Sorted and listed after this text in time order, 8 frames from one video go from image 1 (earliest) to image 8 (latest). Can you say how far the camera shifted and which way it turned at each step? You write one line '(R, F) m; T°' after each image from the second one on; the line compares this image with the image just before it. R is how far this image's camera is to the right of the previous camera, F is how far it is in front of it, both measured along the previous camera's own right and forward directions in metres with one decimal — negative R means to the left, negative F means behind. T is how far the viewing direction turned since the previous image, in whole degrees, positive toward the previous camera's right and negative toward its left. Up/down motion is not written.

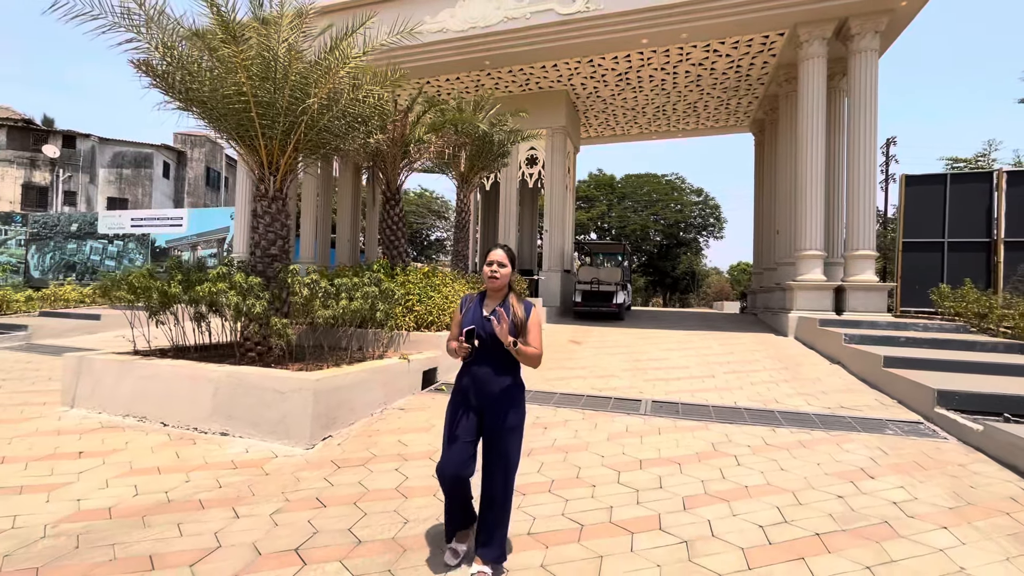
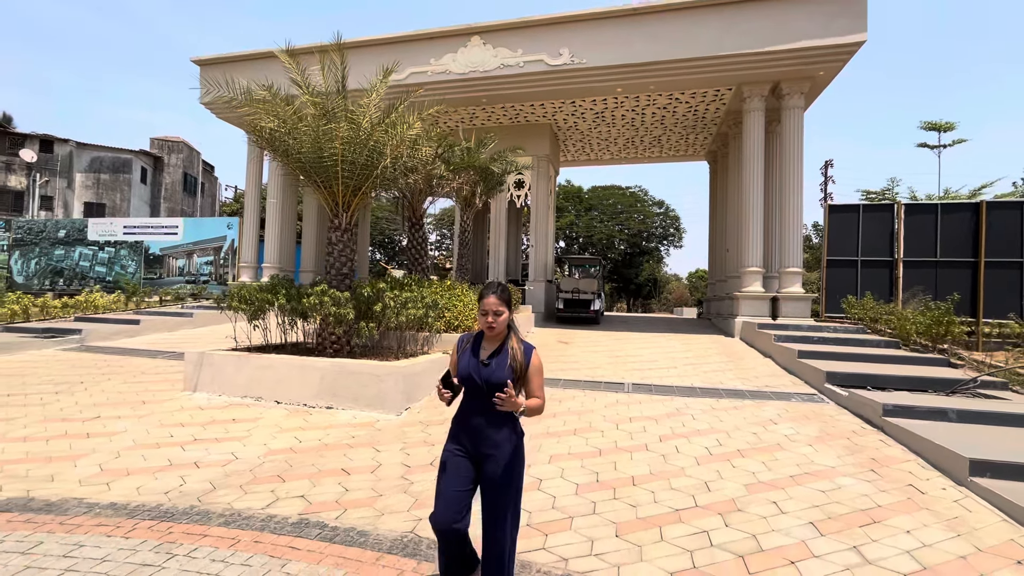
(-0.8, -1.7) m; +4°
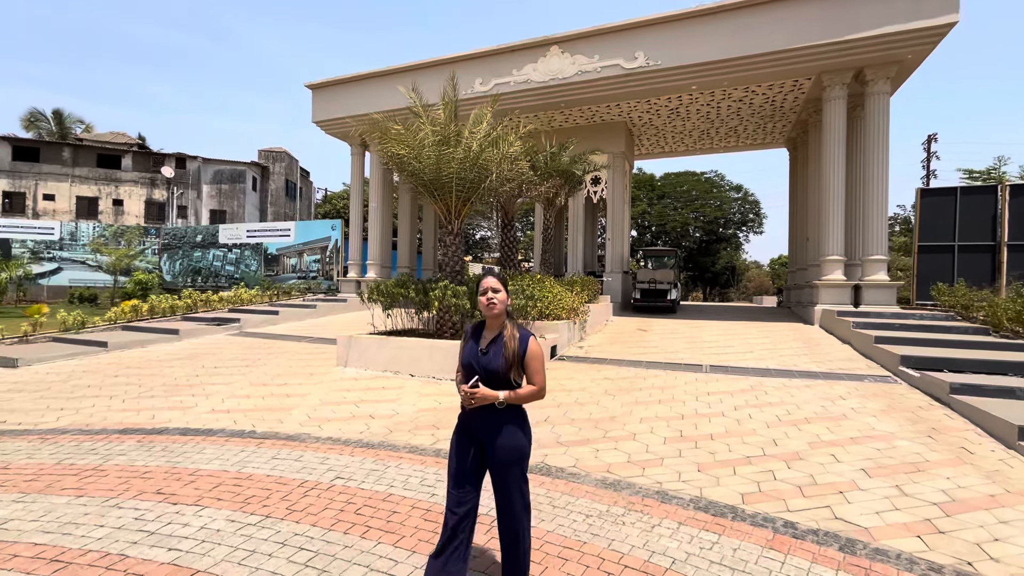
(-0.3, -1.1) m; -8°
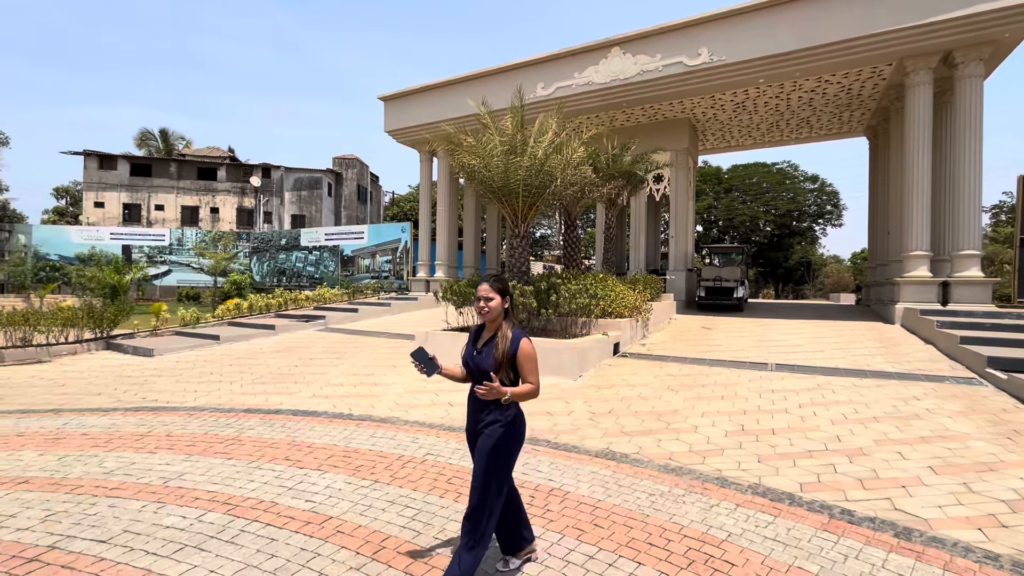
(-0.1, -0.4) m; -7°
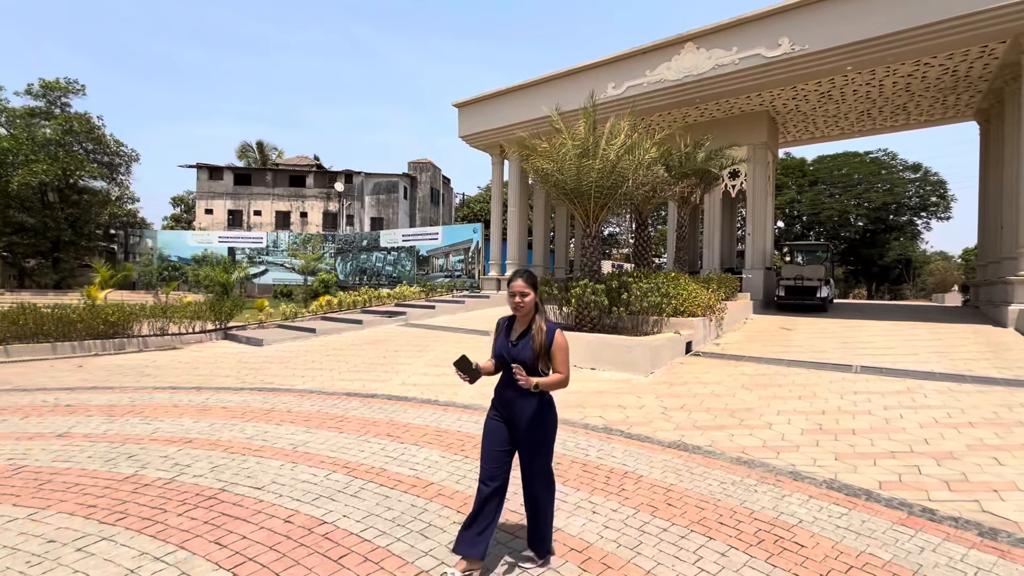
(-0.1, -0.4) m; -8°
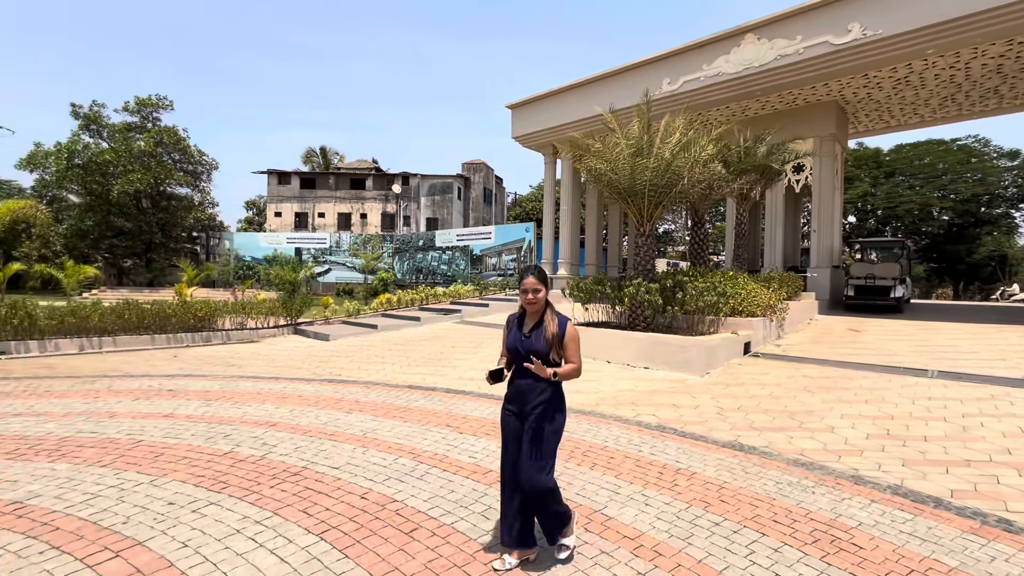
(0.0, -0.2) m; -6°
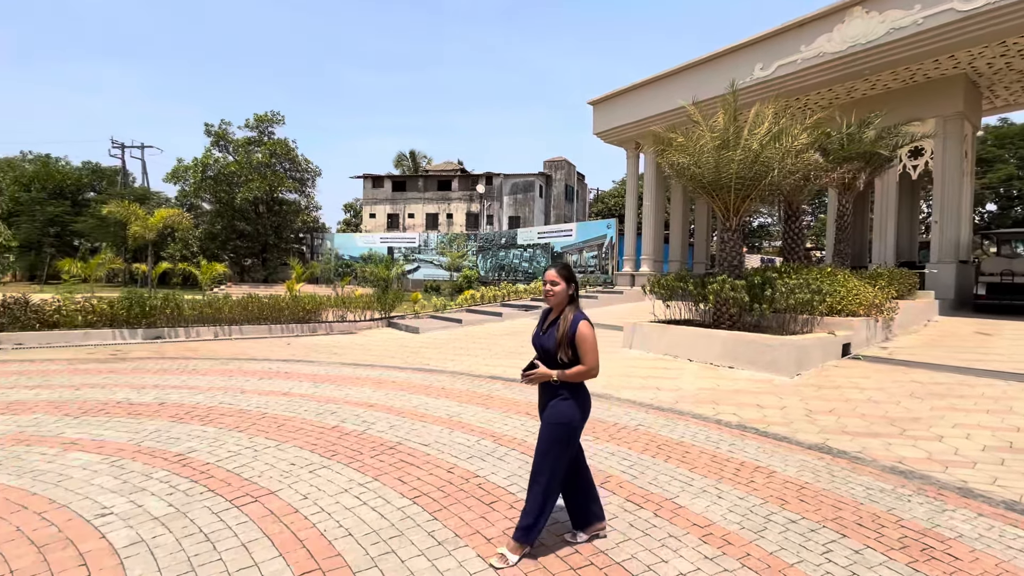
(+0.1, -0.2) m; -10°
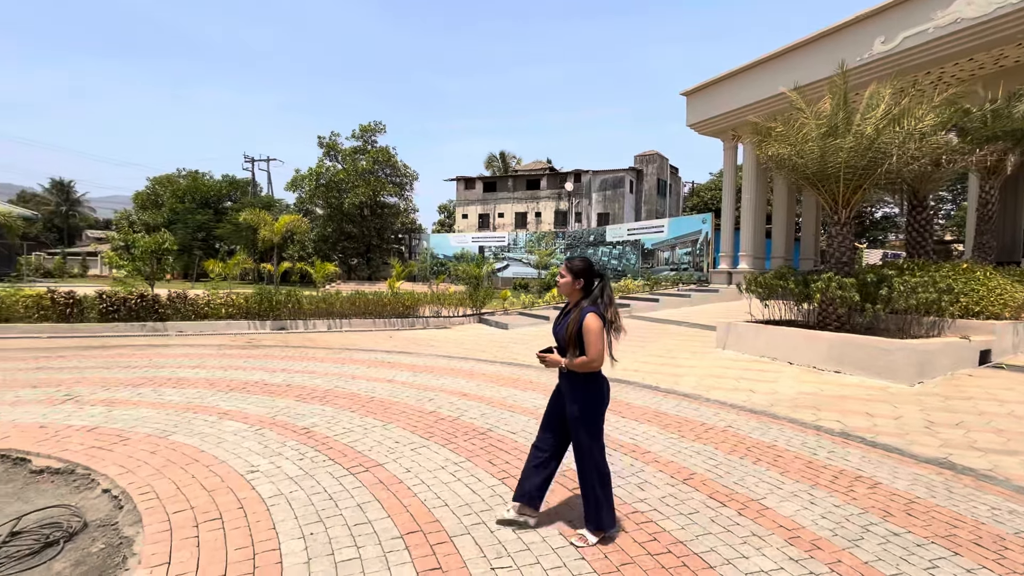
(0.0, -0.2) m; -11°
